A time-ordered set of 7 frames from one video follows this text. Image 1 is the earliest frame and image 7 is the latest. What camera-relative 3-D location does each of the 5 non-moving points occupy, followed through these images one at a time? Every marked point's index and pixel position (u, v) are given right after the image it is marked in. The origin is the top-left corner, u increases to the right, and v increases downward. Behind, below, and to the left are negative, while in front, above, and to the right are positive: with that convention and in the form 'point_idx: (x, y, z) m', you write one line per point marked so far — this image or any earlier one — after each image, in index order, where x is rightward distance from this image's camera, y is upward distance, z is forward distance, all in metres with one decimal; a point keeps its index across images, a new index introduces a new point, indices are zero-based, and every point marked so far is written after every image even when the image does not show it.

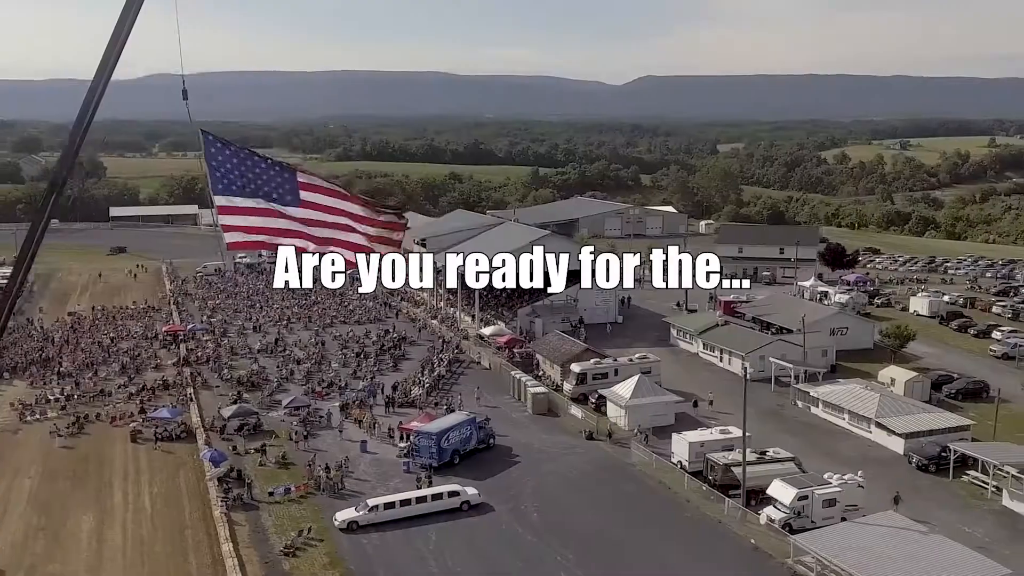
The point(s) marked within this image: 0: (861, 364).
0: (+7.3, -1.6, +17.2) m
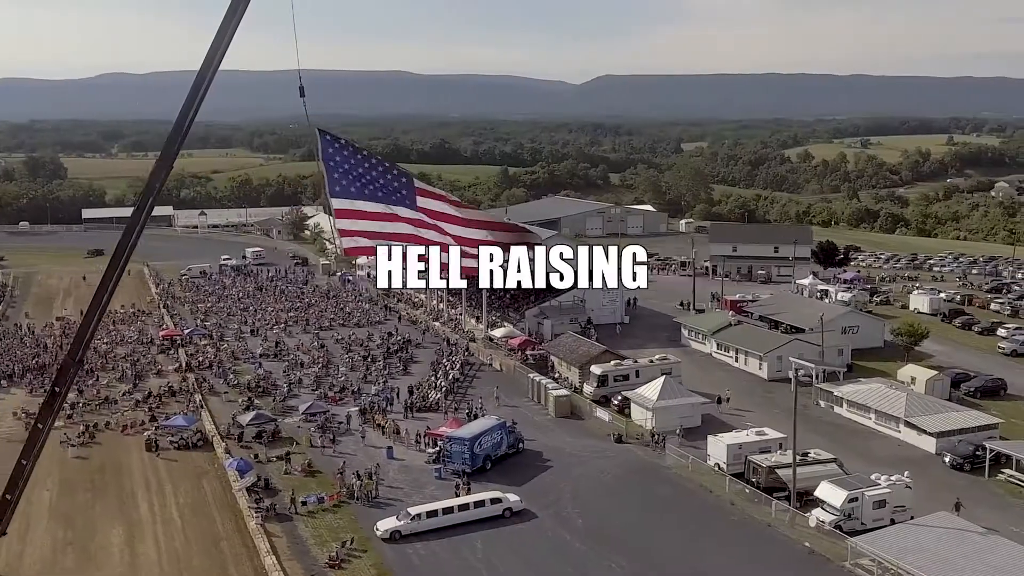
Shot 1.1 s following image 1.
0: (+7.7, -1.6, +17.3) m
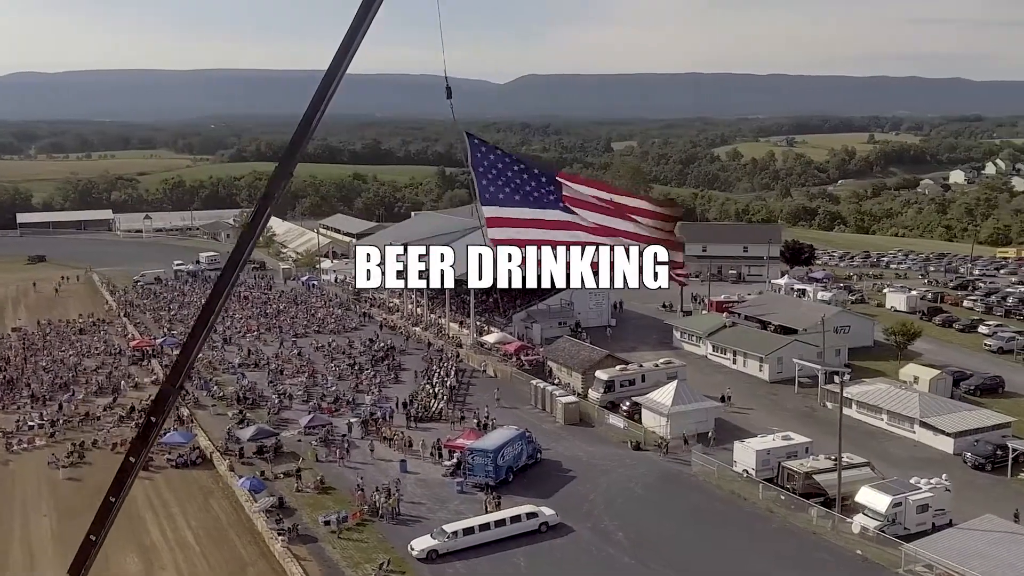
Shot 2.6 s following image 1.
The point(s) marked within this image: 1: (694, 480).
0: (+7.7, -1.6, +17.5) m
1: (+2.6, -2.7, +11.7) m
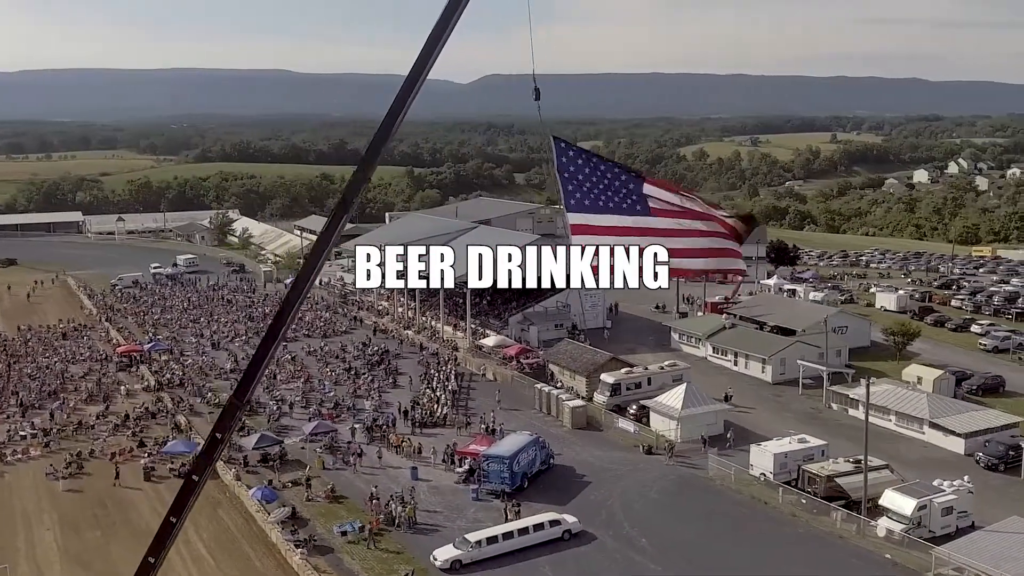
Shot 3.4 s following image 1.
0: (+7.7, -1.6, +17.6) m
1: (+2.8, -2.8, +11.7) m
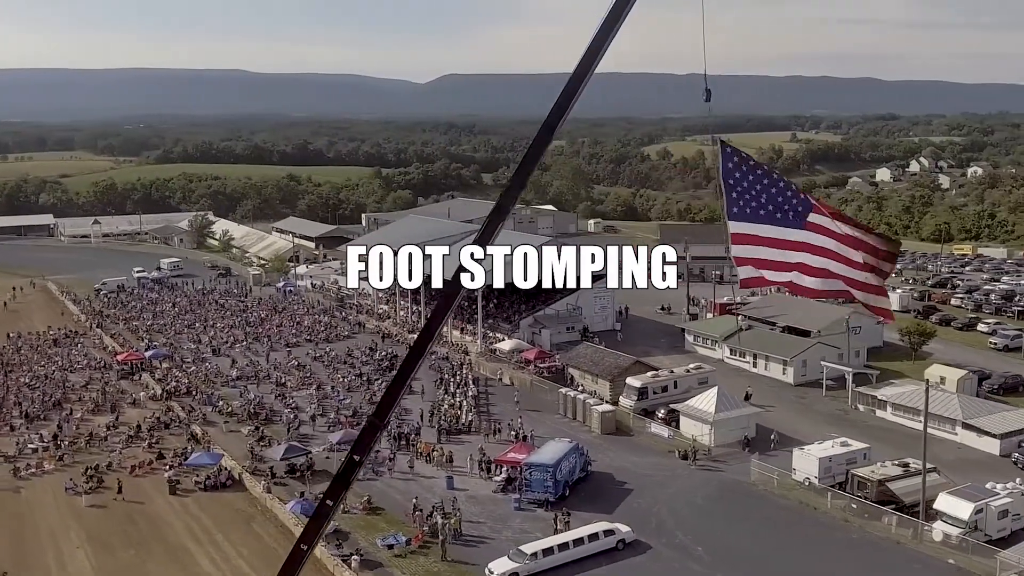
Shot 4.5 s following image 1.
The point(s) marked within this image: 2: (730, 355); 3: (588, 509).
0: (+8.1, -1.6, +17.6) m
1: (+3.4, -2.8, +11.6) m
2: (+4.9, -1.5, +18.5) m
3: (+1.0, -3.0, +11.2) m
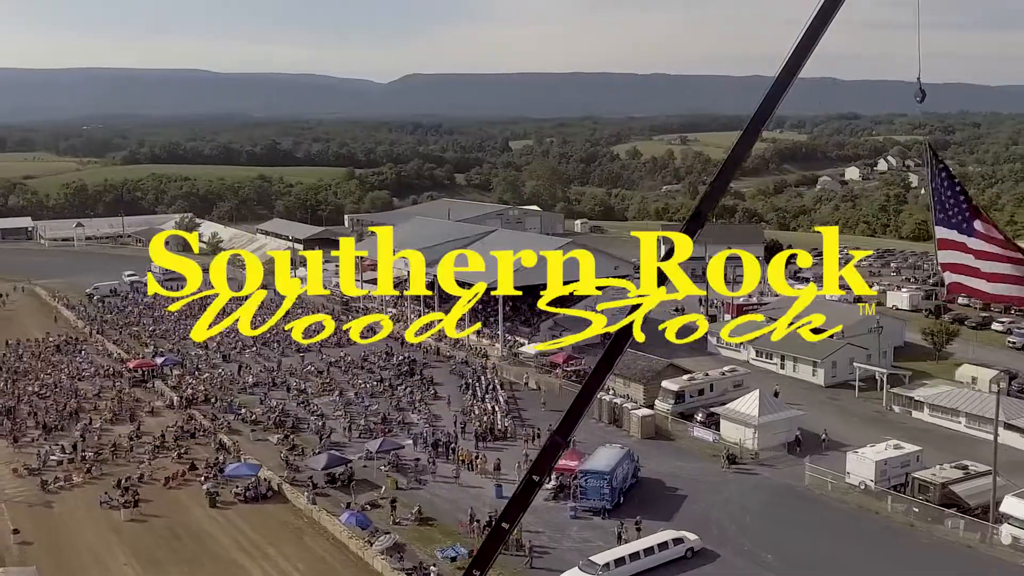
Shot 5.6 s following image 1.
0: (+8.7, -1.6, +17.7) m
1: (+4.2, -2.9, +11.5) m
2: (+5.5, -1.5, +18.5) m
3: (+1.8, -3.1, +11.1) m
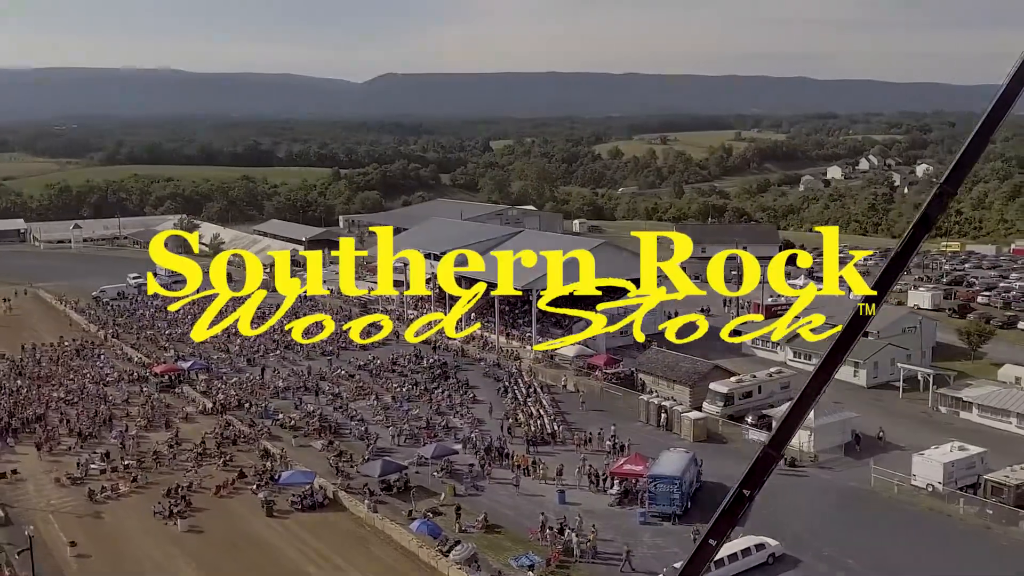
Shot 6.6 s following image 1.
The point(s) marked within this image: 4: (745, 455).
0: (+9.5, -1.7, +17.7) m
1: (+5.1, -2.9, +11.5) m
2: (+6.3, -1.6, +18.5) m
3: (+2.7, -3.1, +11.0) m
4: (+3.7, -2.7, +13.4) m
